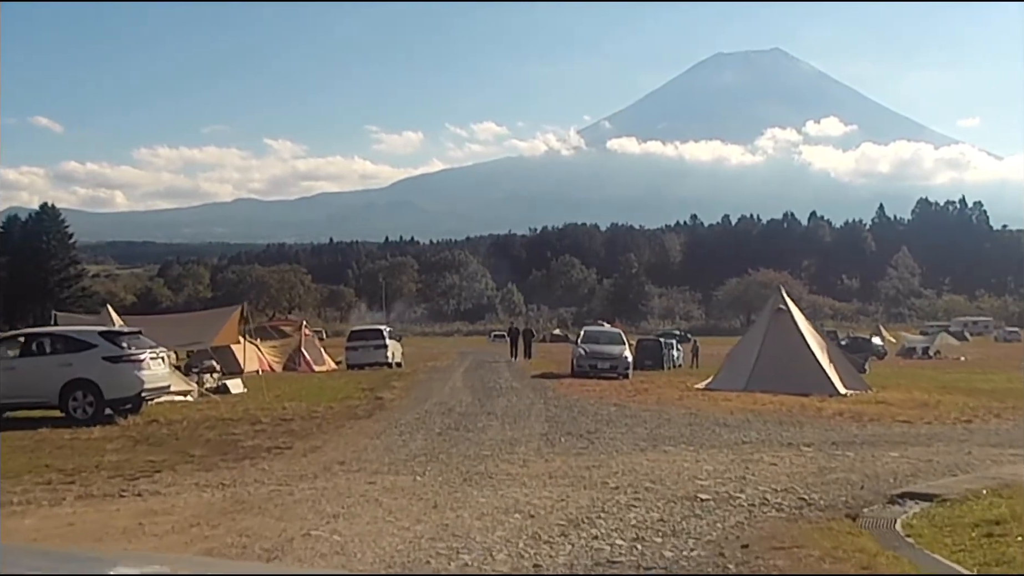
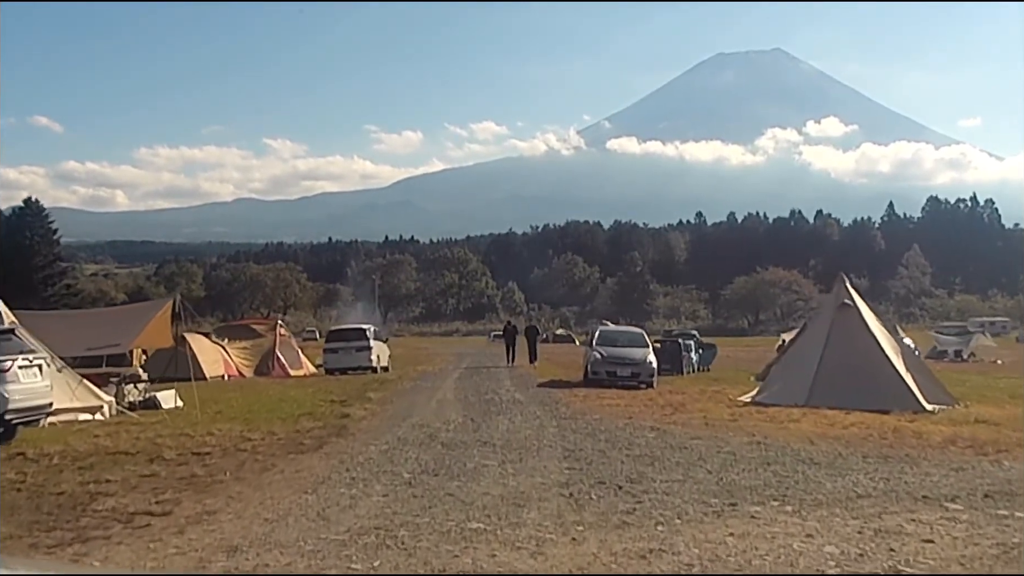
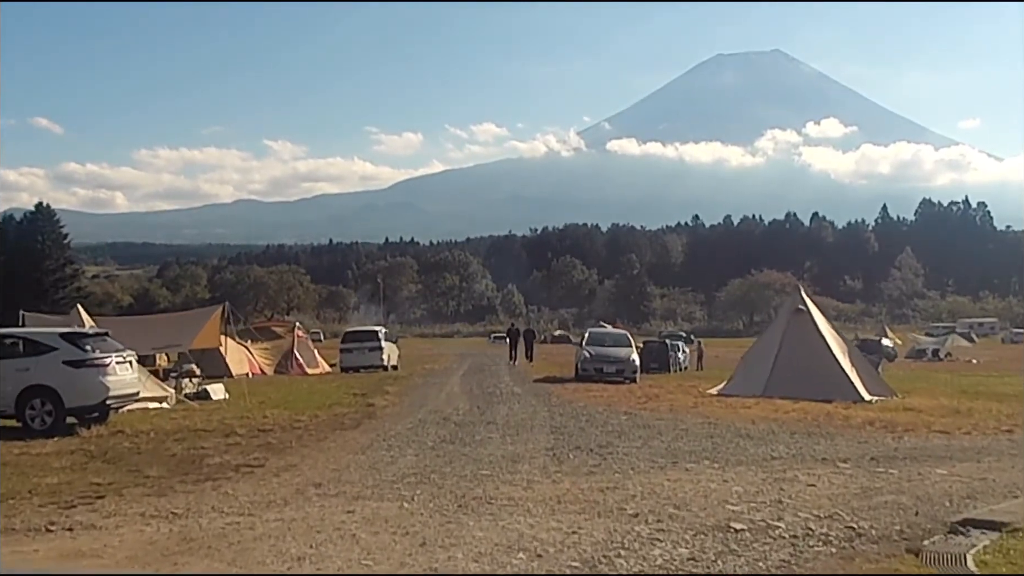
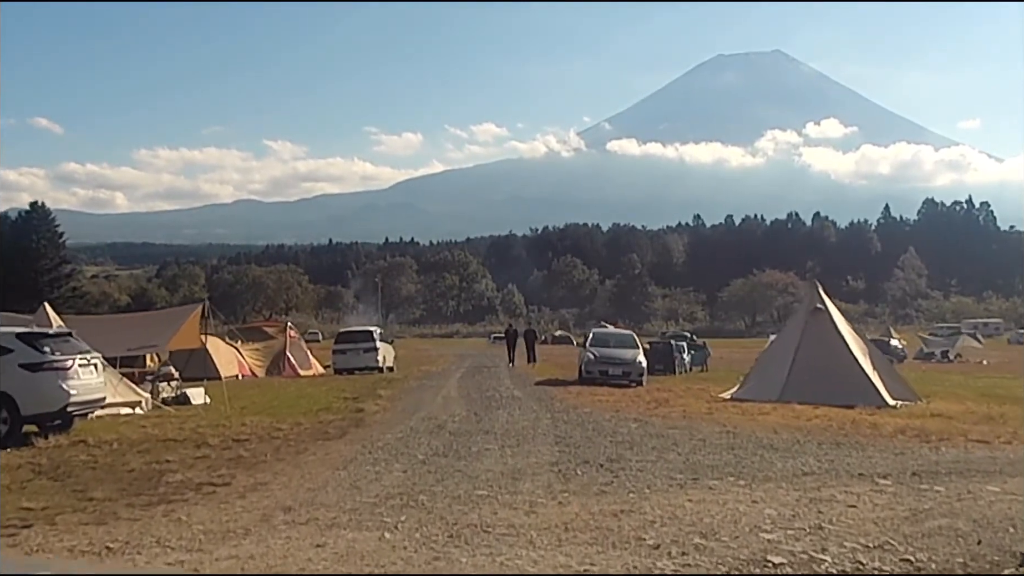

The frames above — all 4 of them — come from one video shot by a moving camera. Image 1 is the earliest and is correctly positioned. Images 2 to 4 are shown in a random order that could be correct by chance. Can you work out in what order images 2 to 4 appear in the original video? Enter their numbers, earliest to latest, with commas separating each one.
3, 4, 2
